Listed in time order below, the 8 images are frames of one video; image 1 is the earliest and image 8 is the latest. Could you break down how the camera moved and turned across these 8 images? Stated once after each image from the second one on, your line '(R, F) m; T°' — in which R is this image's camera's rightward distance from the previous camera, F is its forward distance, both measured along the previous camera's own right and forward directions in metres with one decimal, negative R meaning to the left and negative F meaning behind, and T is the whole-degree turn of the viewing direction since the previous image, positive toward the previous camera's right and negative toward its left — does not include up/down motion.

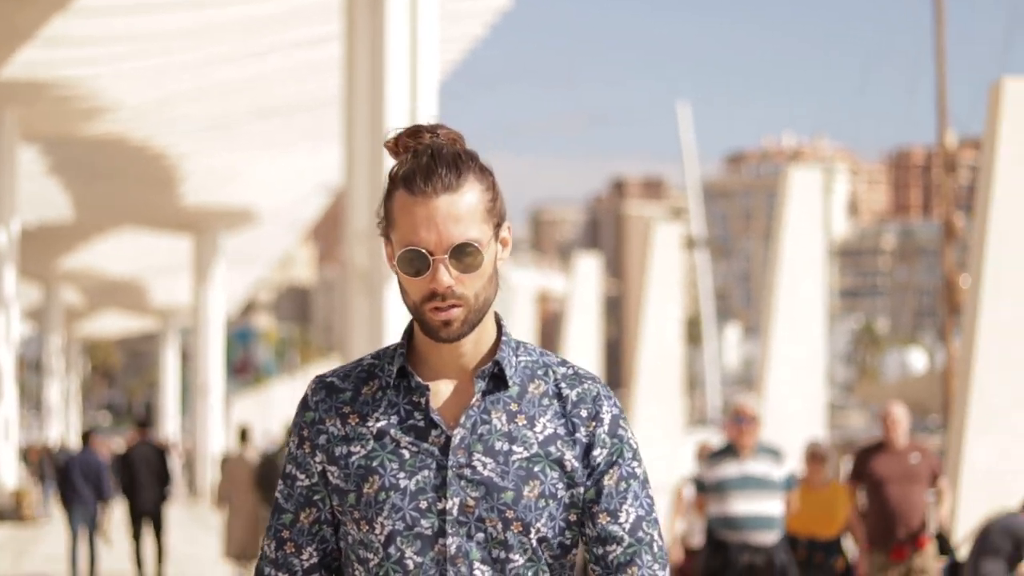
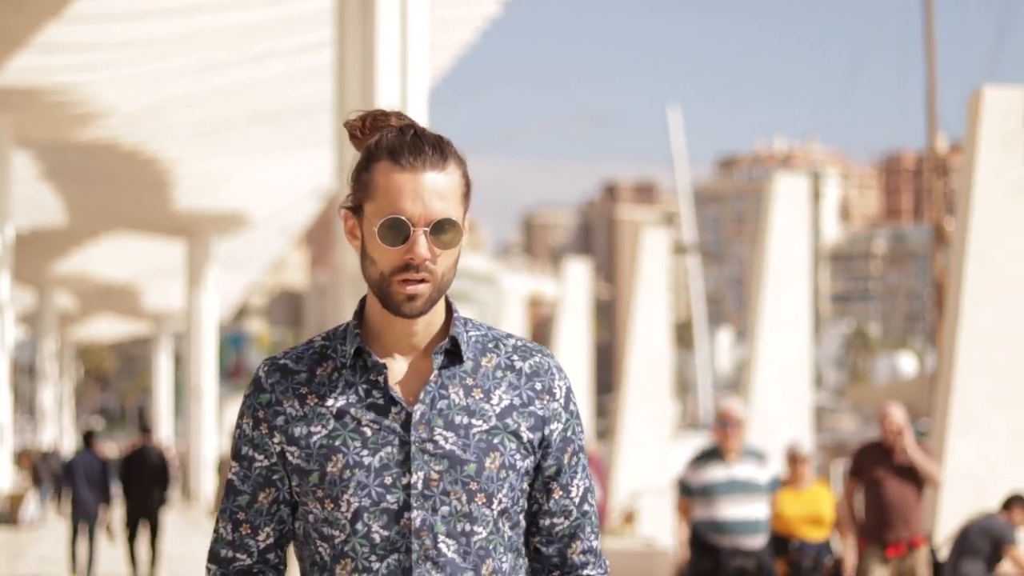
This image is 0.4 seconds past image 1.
(0.0, -0.2) m; 0°
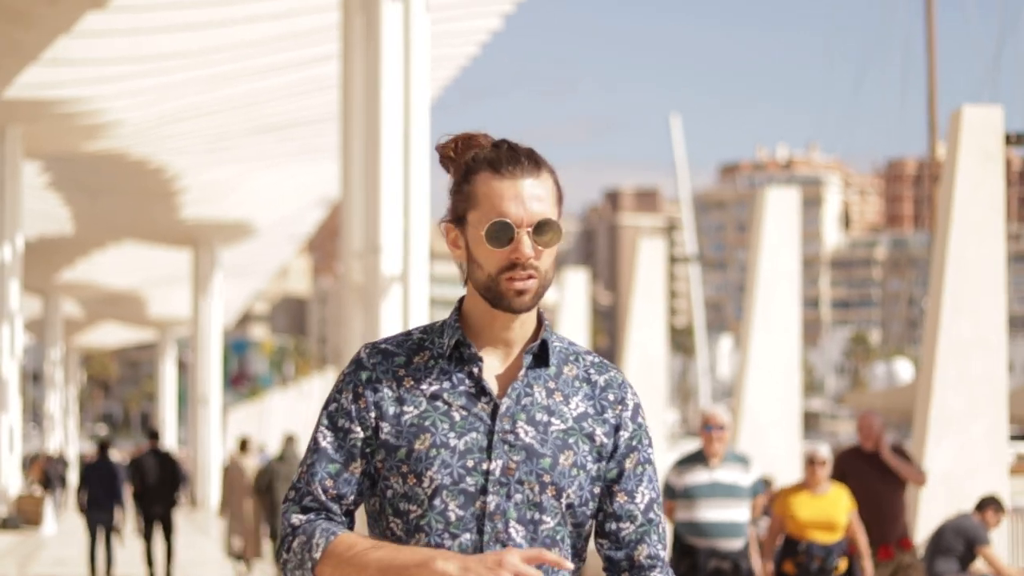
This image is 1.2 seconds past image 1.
(0.0, -0.5) m; 0°
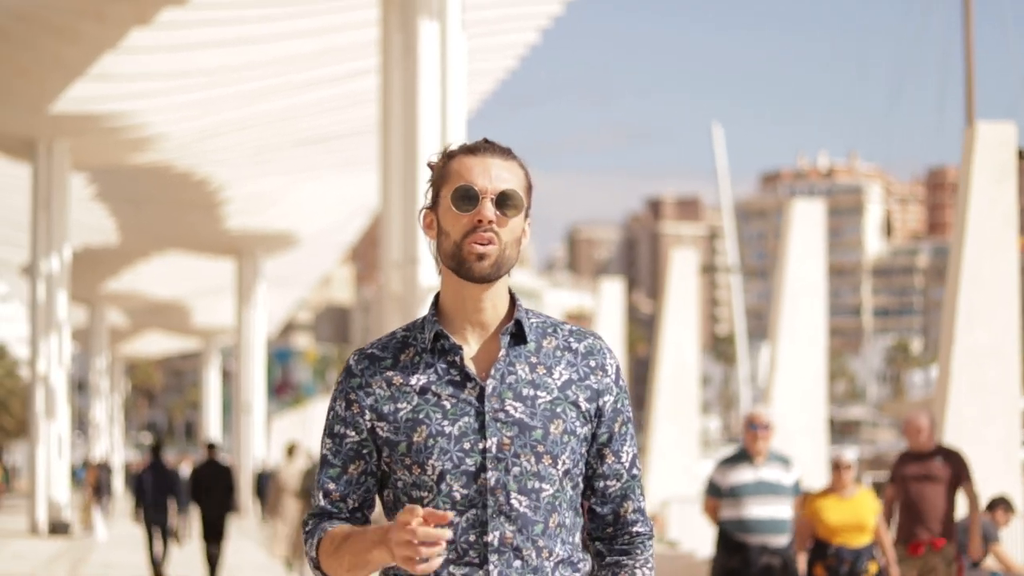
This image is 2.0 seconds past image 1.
(+0.1, -0.4) m; -1°
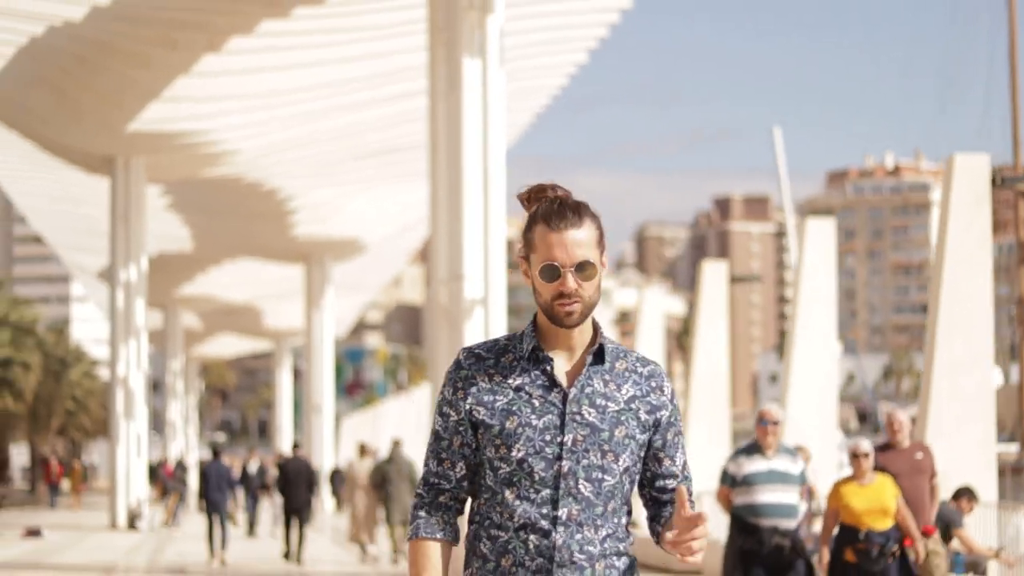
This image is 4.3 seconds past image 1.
(+0.3, -1.4) m; -2°
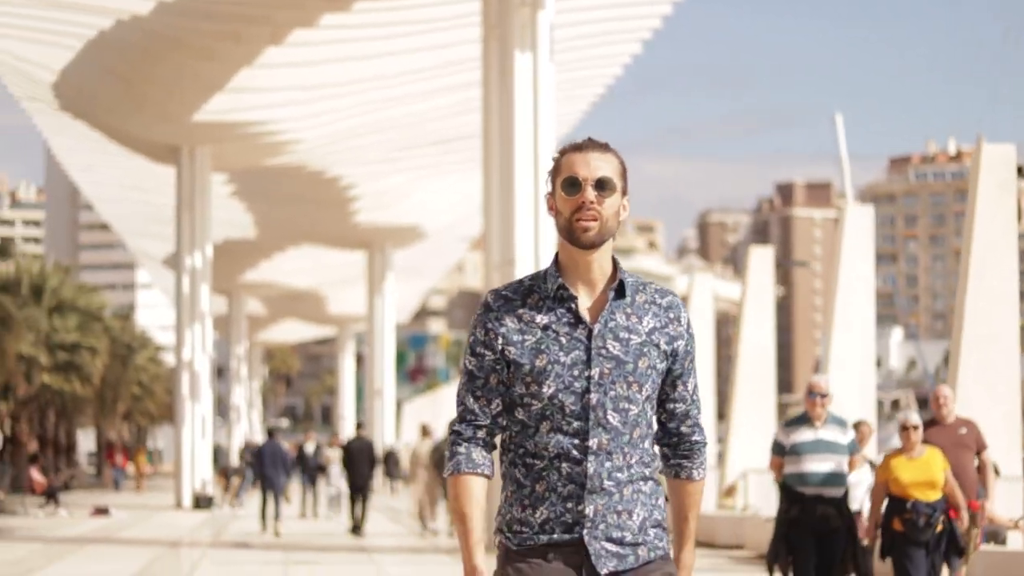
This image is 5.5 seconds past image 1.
(+0.1, -0.6) m; -2°
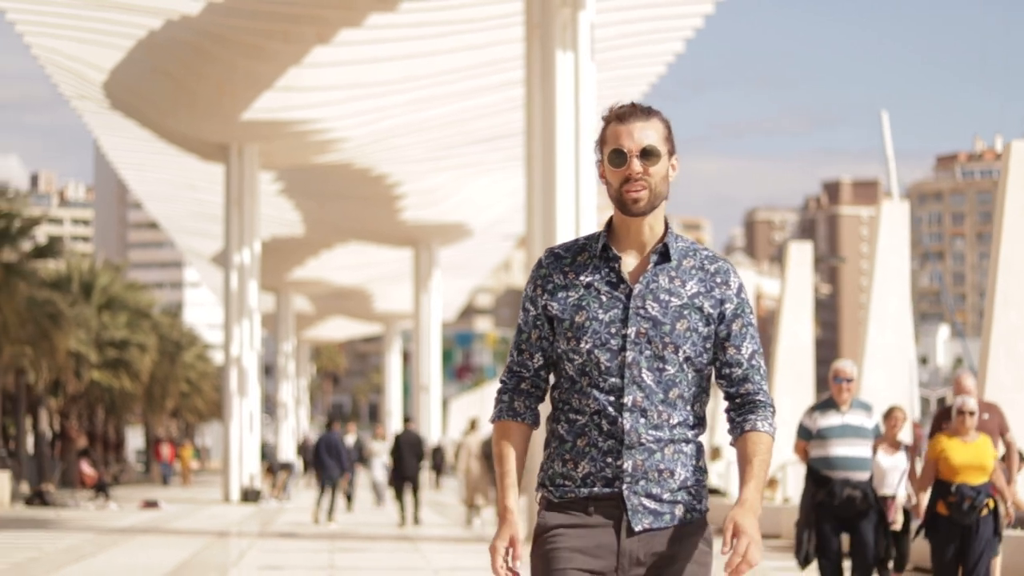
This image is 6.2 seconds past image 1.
(0.0, -0.3) m; -1°
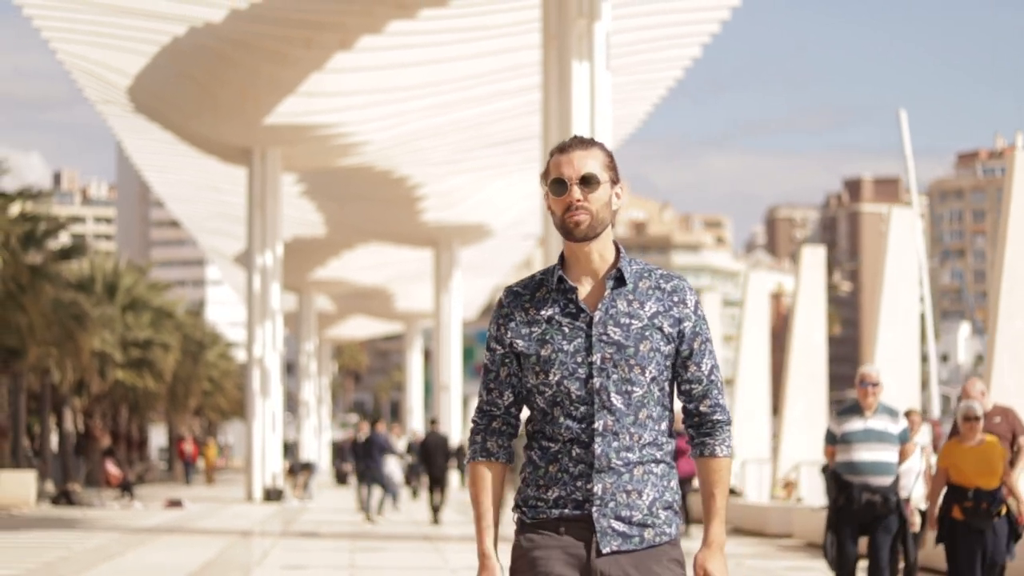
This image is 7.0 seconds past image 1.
(0.0, -0.3) m; -1°
